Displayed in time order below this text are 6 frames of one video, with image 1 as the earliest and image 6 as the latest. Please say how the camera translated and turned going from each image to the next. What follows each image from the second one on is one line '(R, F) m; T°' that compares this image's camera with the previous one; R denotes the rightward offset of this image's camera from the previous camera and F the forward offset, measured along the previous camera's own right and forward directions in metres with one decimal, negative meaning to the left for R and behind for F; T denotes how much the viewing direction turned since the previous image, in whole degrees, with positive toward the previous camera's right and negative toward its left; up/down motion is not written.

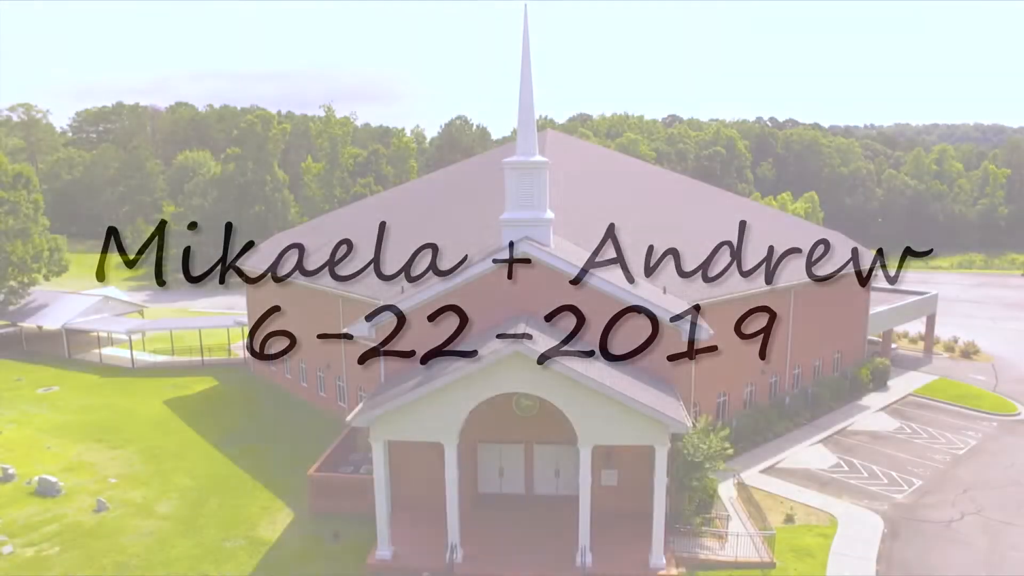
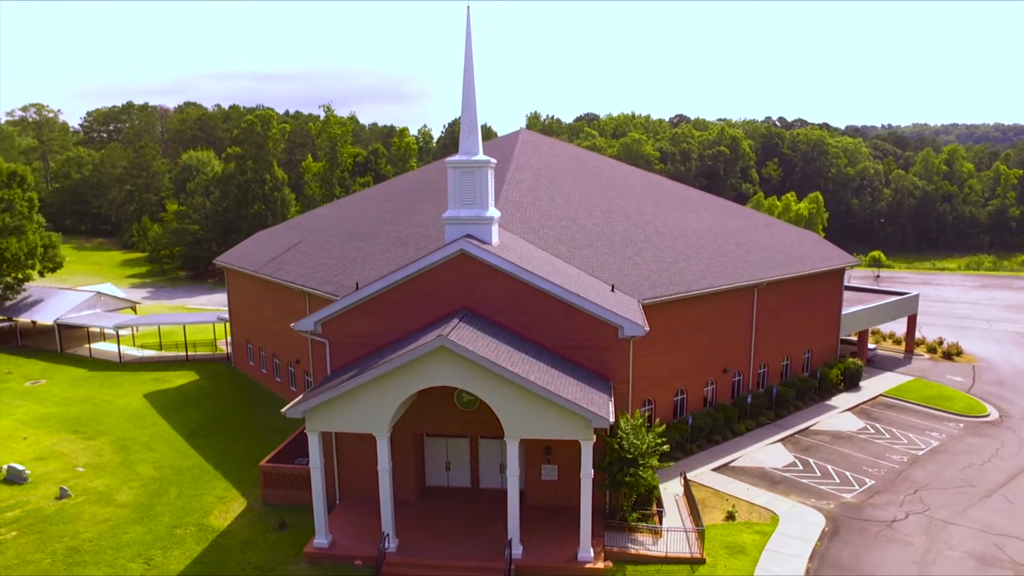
(+2.3, -0.4) m; -2°
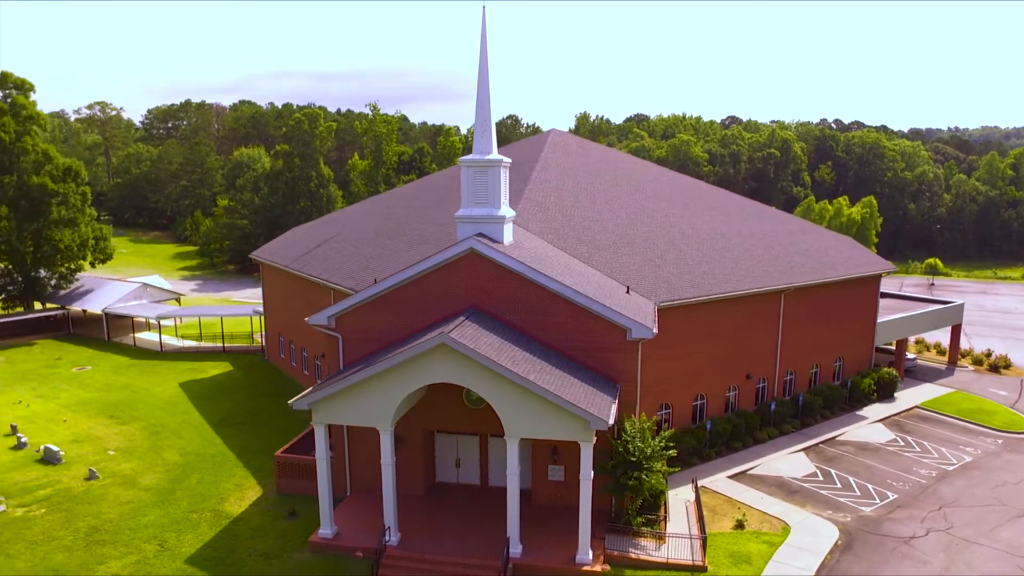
(+1.3, 0.0) m; -4°
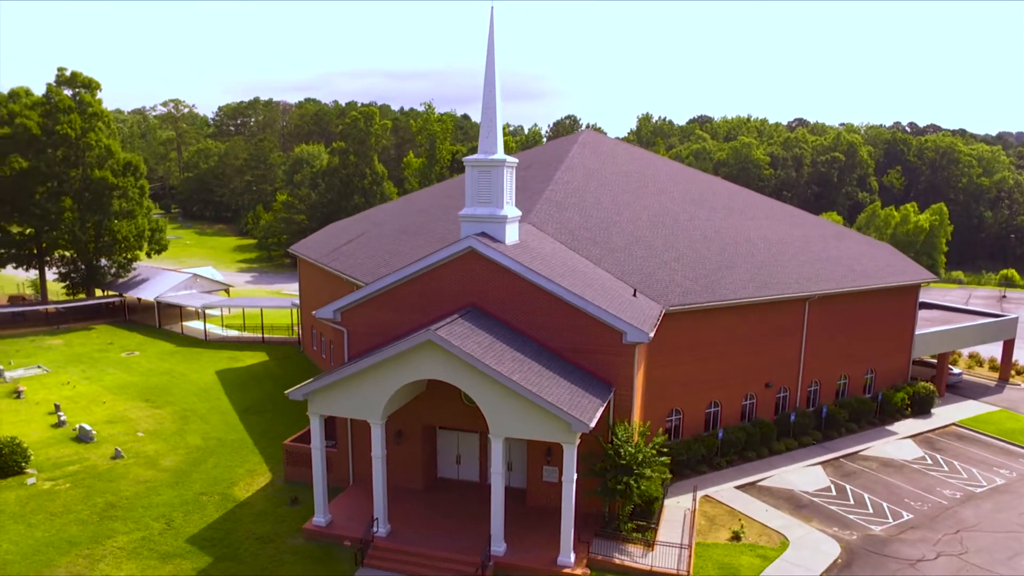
(+2.0, 0.0) m; -5°
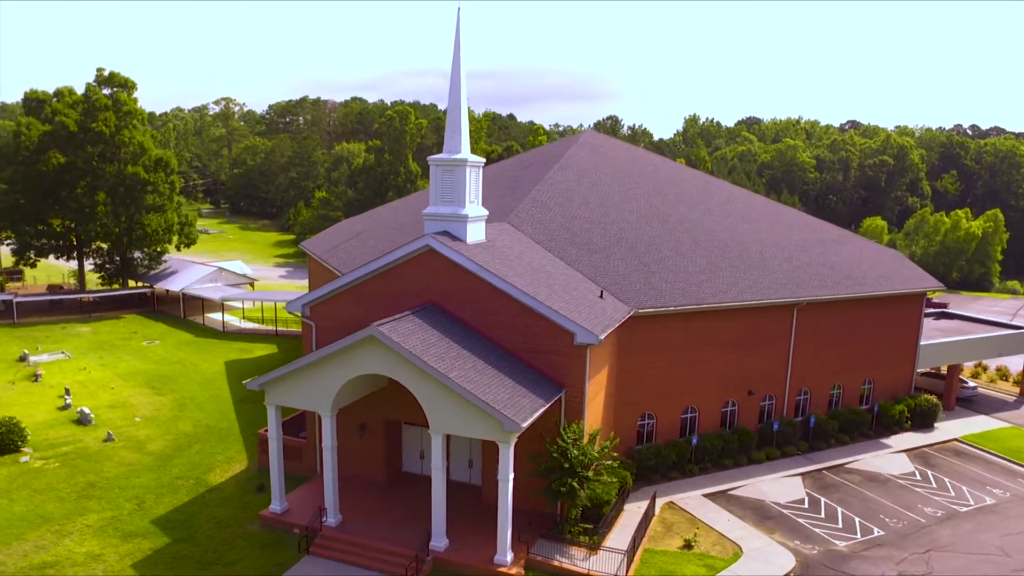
(+3.0, 0.0) m; -5°
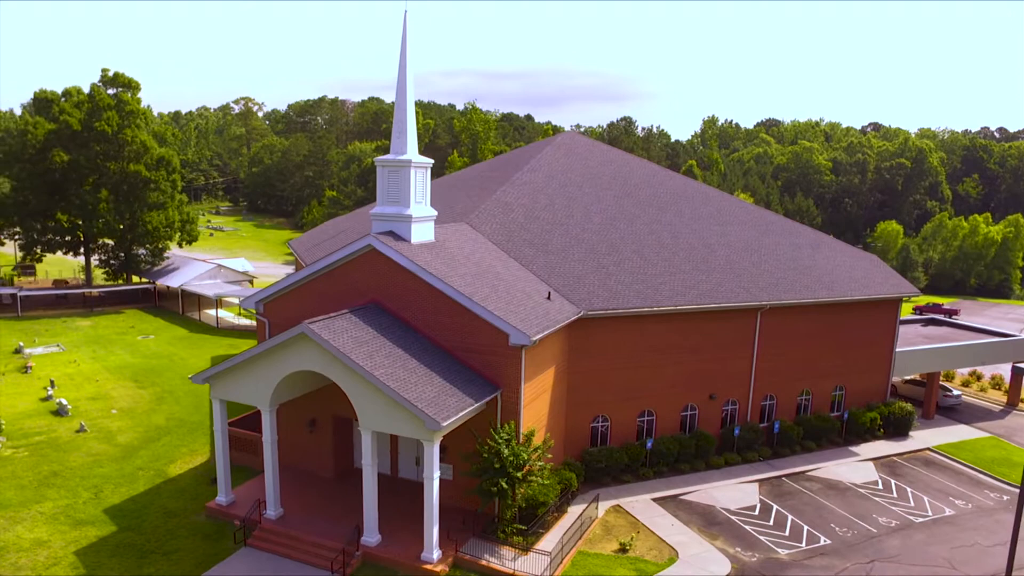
(+2.7, 0.0) m; -3°
